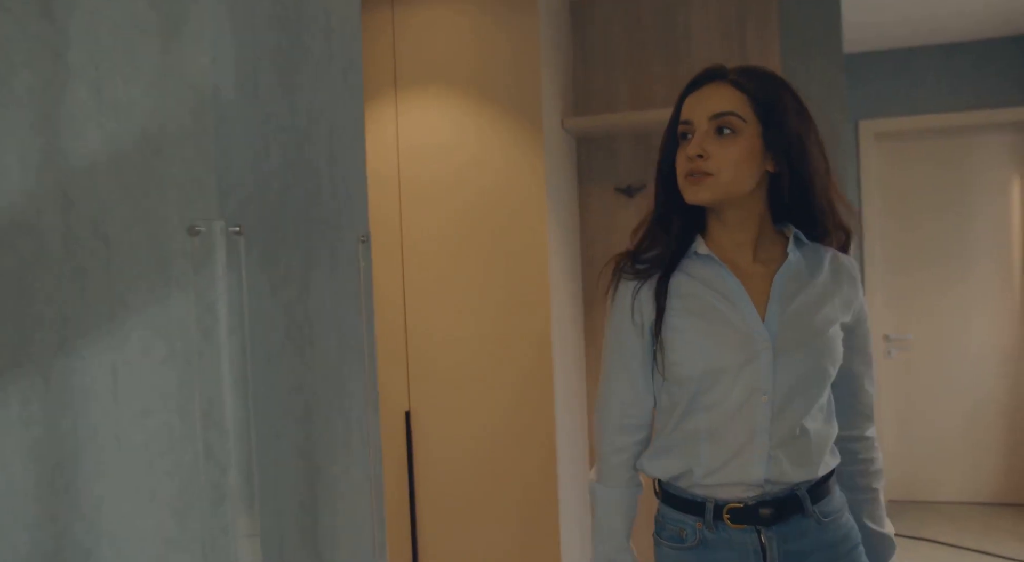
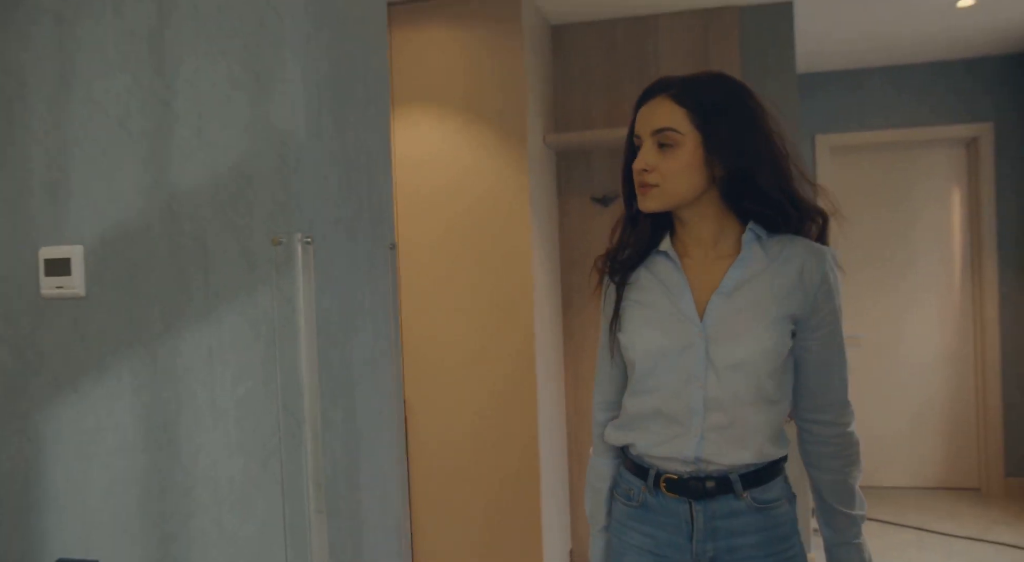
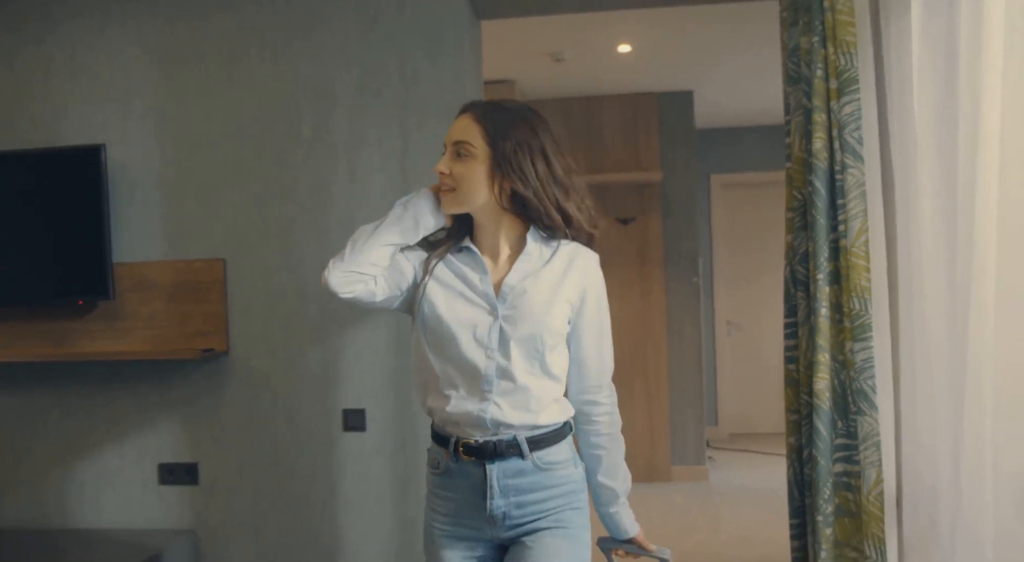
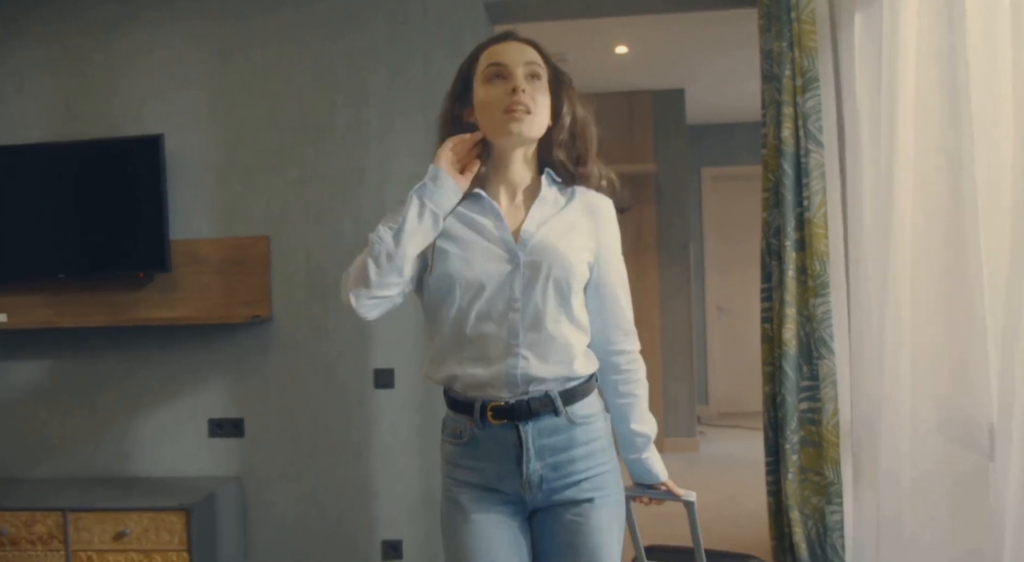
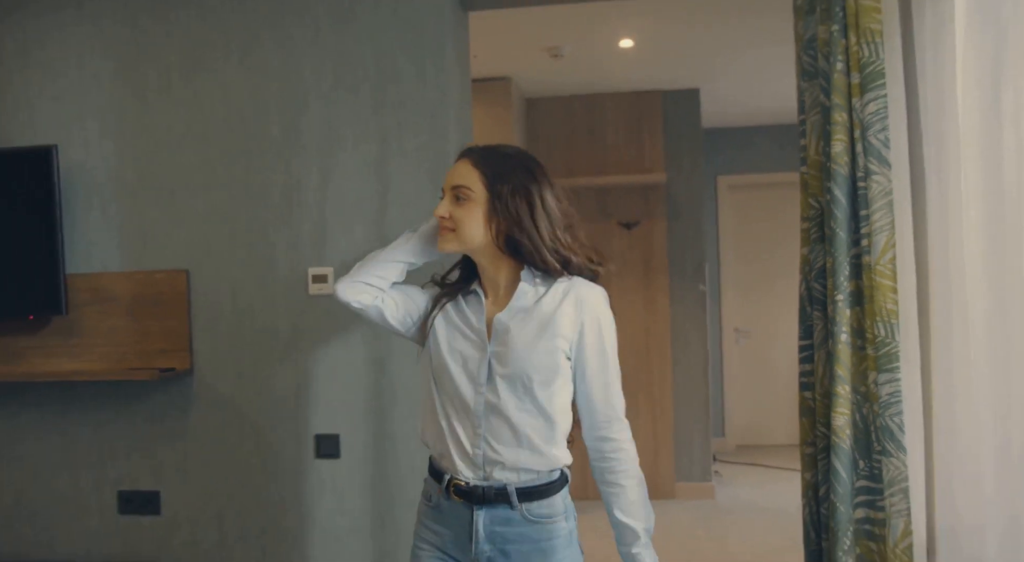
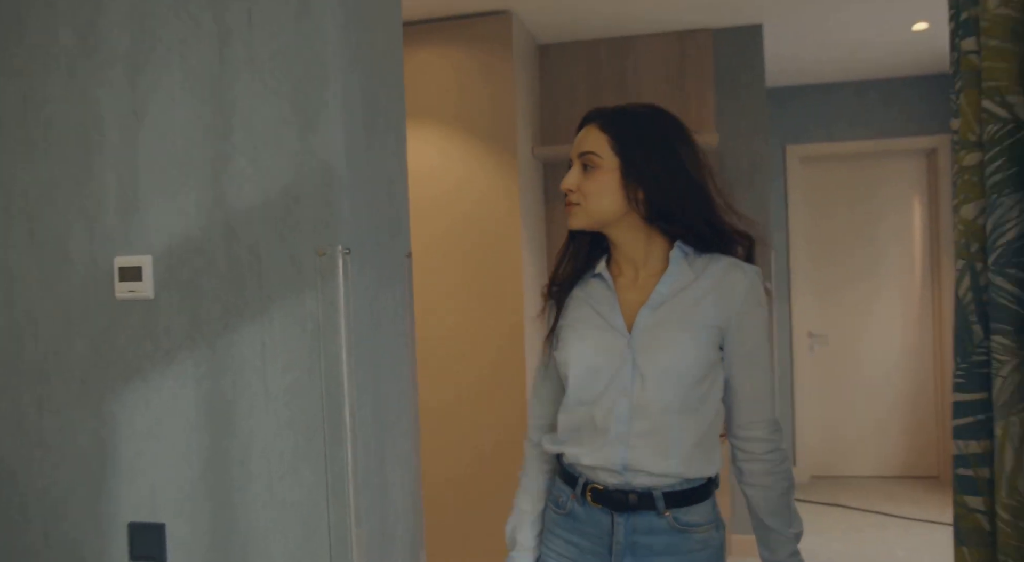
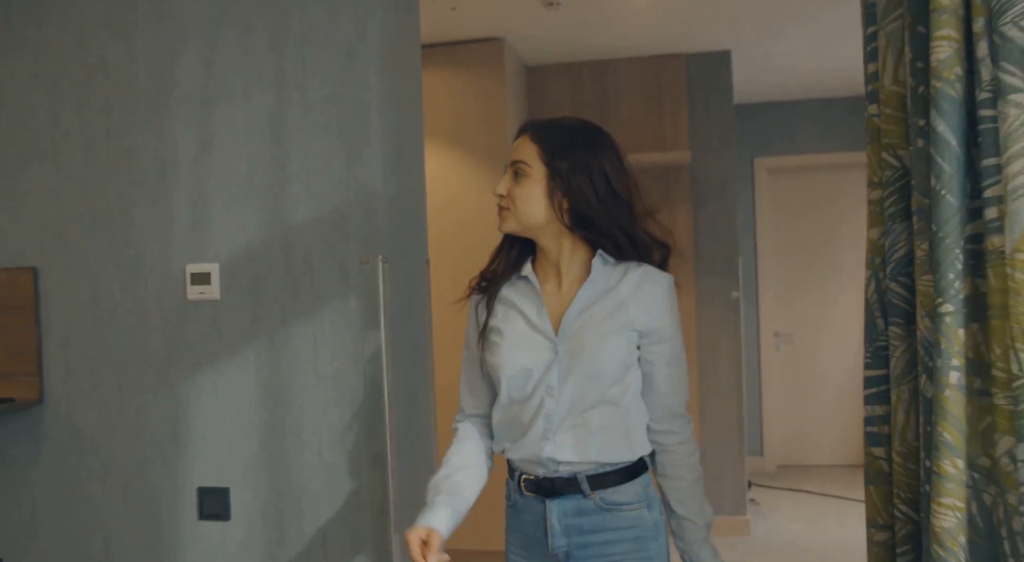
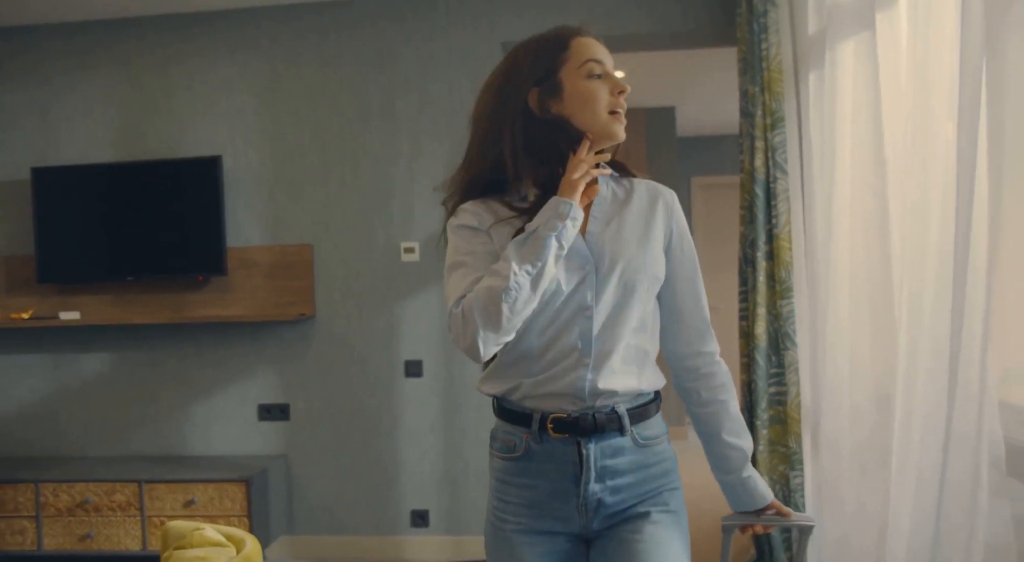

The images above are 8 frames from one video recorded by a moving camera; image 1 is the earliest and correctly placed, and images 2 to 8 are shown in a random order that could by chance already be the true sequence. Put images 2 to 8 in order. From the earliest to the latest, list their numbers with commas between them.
2, 6, 7, 5, 3, 4, 8
